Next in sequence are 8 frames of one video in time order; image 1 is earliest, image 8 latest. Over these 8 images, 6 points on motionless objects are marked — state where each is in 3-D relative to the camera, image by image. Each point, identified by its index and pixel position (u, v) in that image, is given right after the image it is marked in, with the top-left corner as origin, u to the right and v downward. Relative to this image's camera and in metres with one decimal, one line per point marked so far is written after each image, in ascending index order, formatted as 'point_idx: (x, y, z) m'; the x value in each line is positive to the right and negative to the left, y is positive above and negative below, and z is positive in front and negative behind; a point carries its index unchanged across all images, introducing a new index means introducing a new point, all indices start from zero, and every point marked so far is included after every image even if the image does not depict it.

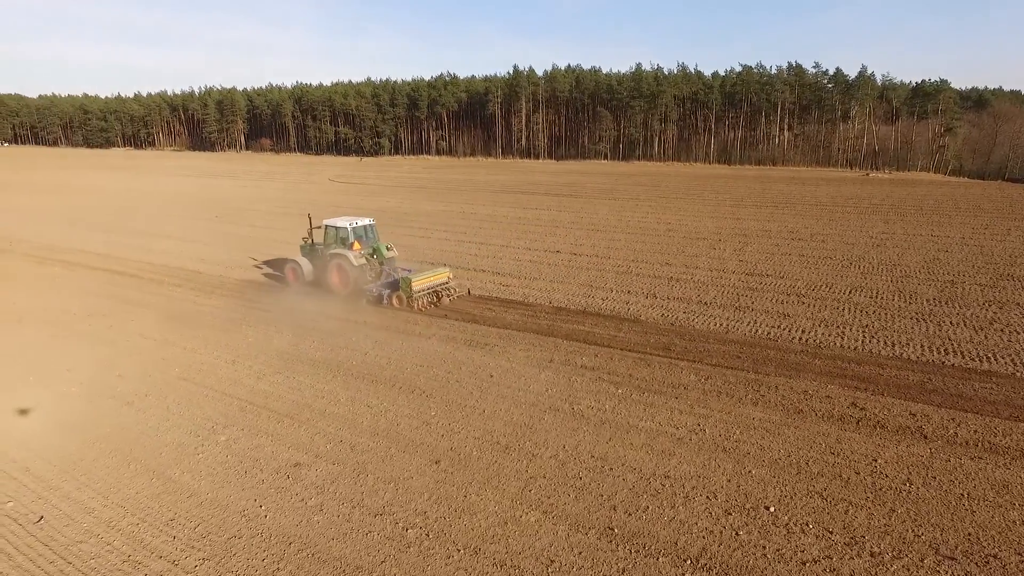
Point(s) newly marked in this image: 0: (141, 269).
0: (-11.4, +0.6, +18.8) m
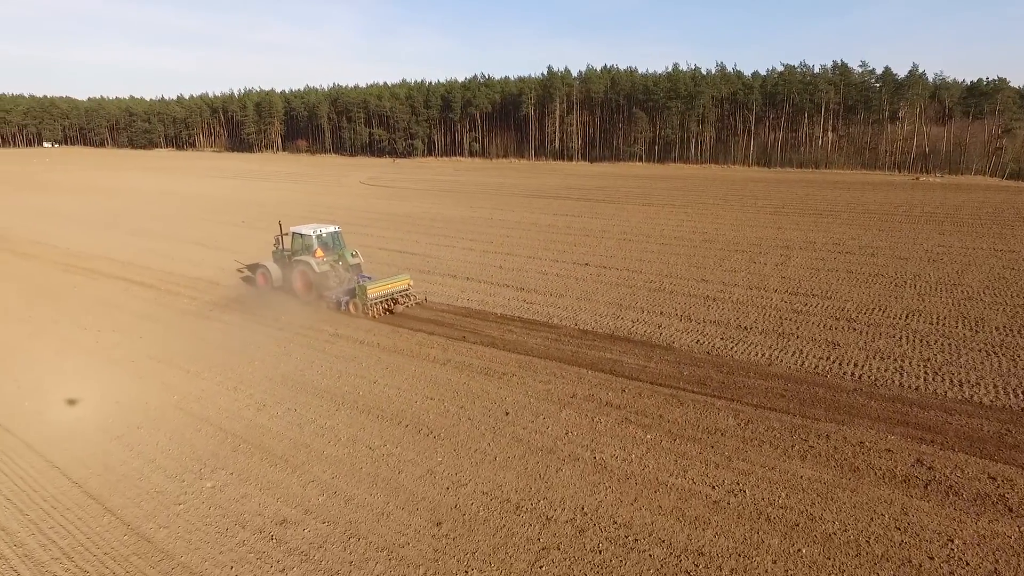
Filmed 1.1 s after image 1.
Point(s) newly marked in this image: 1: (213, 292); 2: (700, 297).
0: (-10.7, +0.3, +18.5) m
1: (-8.3, -0.1, +16.8) m
2: (+4.7, -0.2, +15.3) m
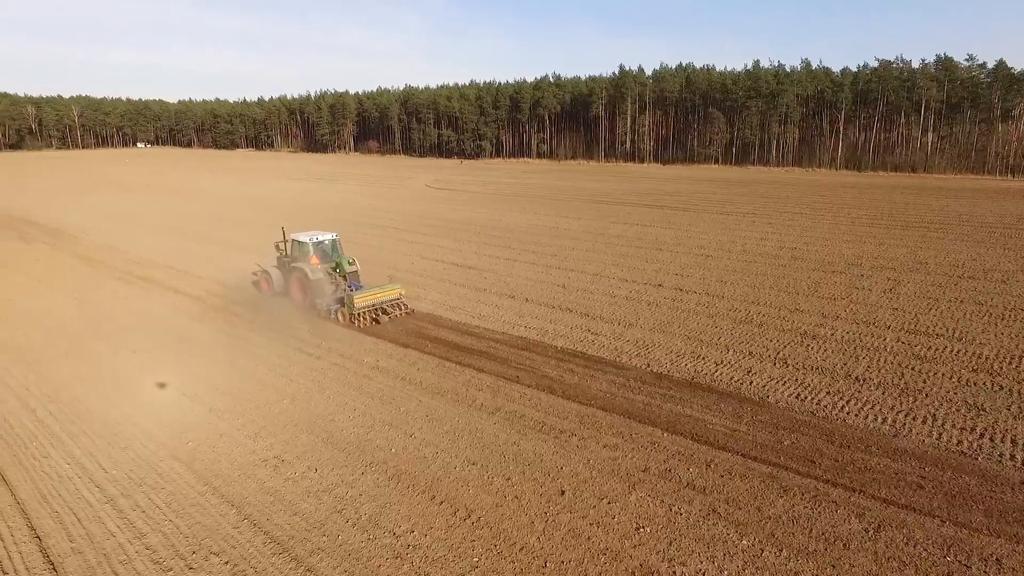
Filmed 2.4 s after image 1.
0: (-8.9, -0.1, +17.9) m
1: (-6.7, -0.5, +16.0) m
2: (+6.0, -0.9, +13.1) m
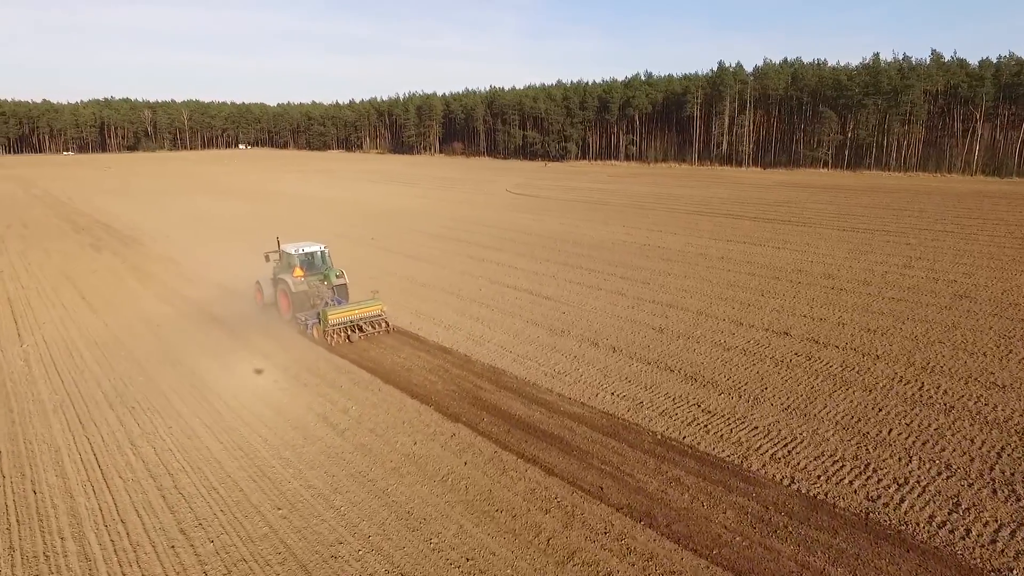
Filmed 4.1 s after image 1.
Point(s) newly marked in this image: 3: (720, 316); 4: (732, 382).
0: (-6.8, -0.8, +15.8) m
1: (-4.9, -1.3, +13.6) m
2: (+7.3, -2.1, +9.1) m
3: (+5.1, -0.7, +15.1) m
4: (+3.9, -1.7, +11.0) m
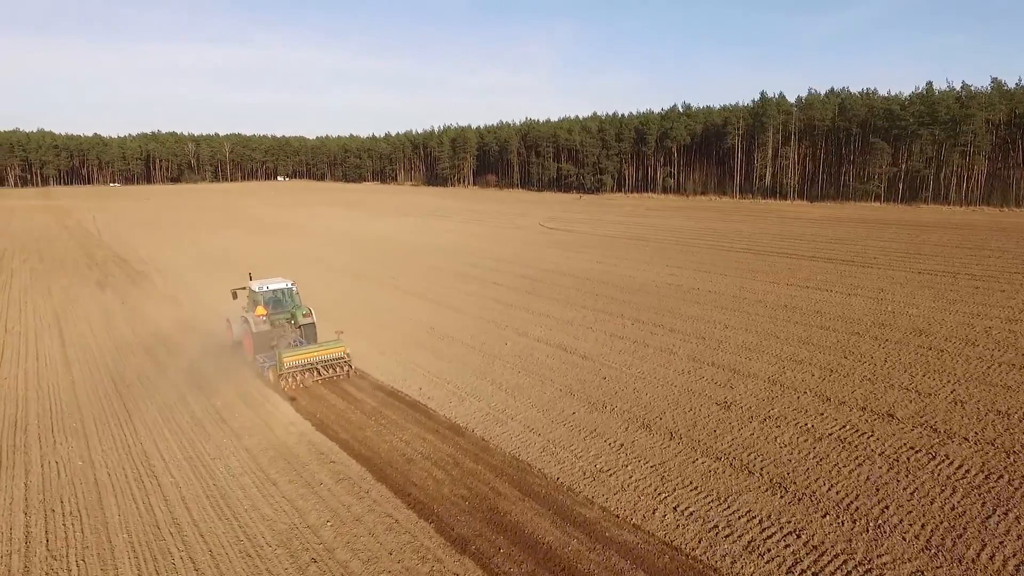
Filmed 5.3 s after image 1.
0: (-6.1, -2.0, +13.6) m
1: (-4.4, -2.4, +11.2) m
2: (+7.5, -3.1, +6.0) m
3: (+5.7, -2.0, +12.2) m
4: (+4.3, -2.7, +8.1) m
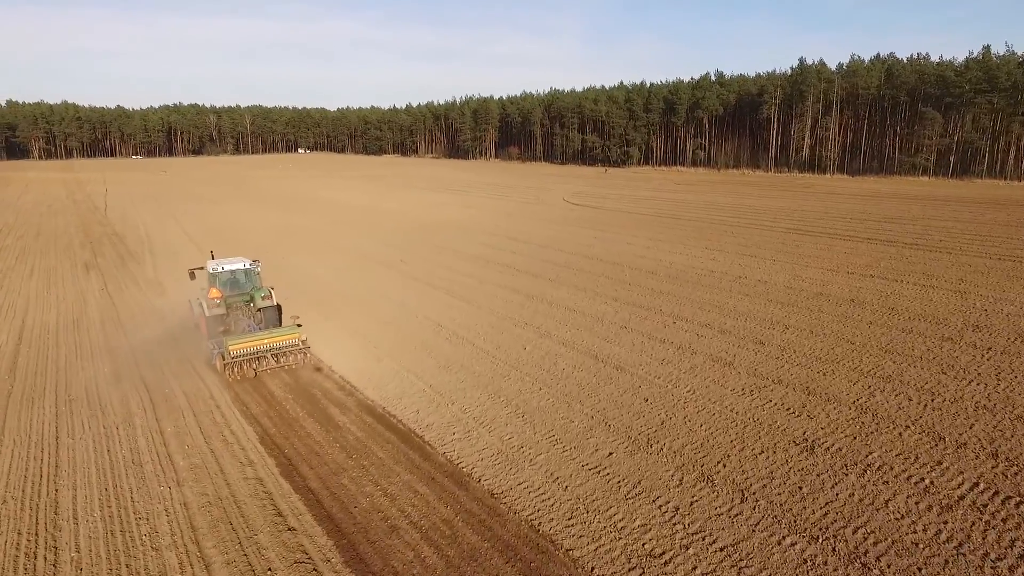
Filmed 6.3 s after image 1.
0: (-5.8, -1.9, +11.3) m
1: (-4.1, -2.4, +8.9) m
2: (+7.6, -3.4, +3.3) m
3: (+6.0, -2.0, +9.5) m
4: (+4.4, -2.9, +5.5) m
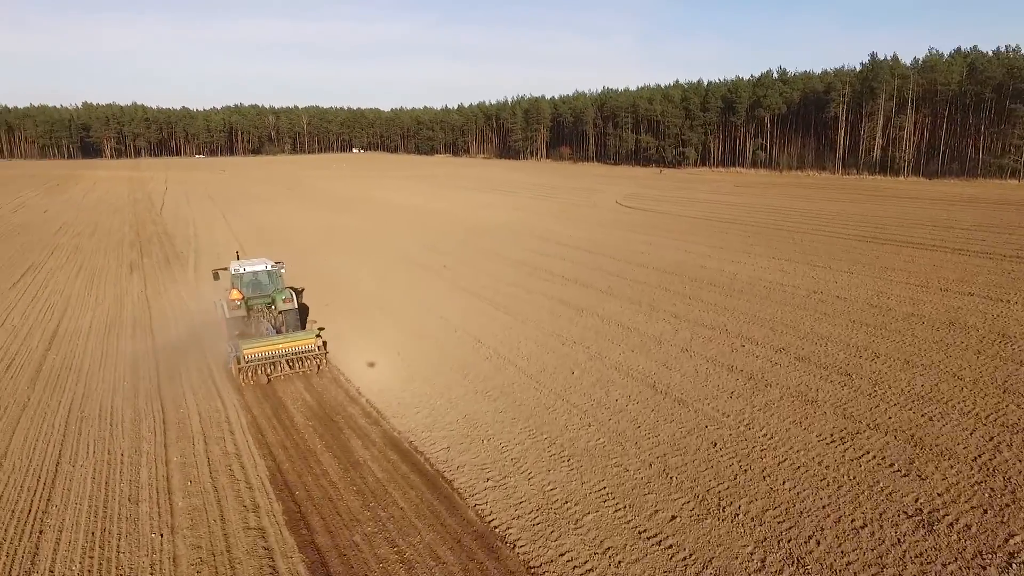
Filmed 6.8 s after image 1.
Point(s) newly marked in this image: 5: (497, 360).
0: (-5.0, -2.1, +10.4) m
1: (-3.6, -2.6, +7.9) m
2: (+7.6, -3.9, +1.4) m
3: (+6.6, -2.5, +7.7) m
4: (+4.7, -3.3, +3.8) m
5: (-0.3, -1.5, +12.4) m
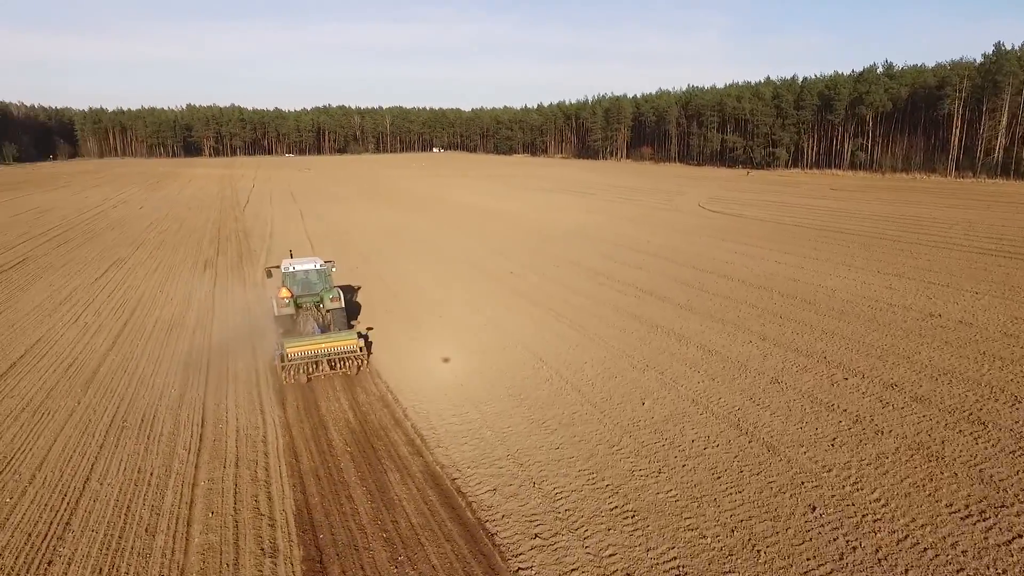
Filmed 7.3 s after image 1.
0: (-4.1, -2.2, +9.8) m
1: (-3.0, -2.8, +7.1) m
2: (+7.3, -4.4, -0.7) m
3: (+7.0, -2.9, +5.6) m
4: (+4.7, -3.8, +2.1) m
5: (+0.9, -1.8, +11.2) m
